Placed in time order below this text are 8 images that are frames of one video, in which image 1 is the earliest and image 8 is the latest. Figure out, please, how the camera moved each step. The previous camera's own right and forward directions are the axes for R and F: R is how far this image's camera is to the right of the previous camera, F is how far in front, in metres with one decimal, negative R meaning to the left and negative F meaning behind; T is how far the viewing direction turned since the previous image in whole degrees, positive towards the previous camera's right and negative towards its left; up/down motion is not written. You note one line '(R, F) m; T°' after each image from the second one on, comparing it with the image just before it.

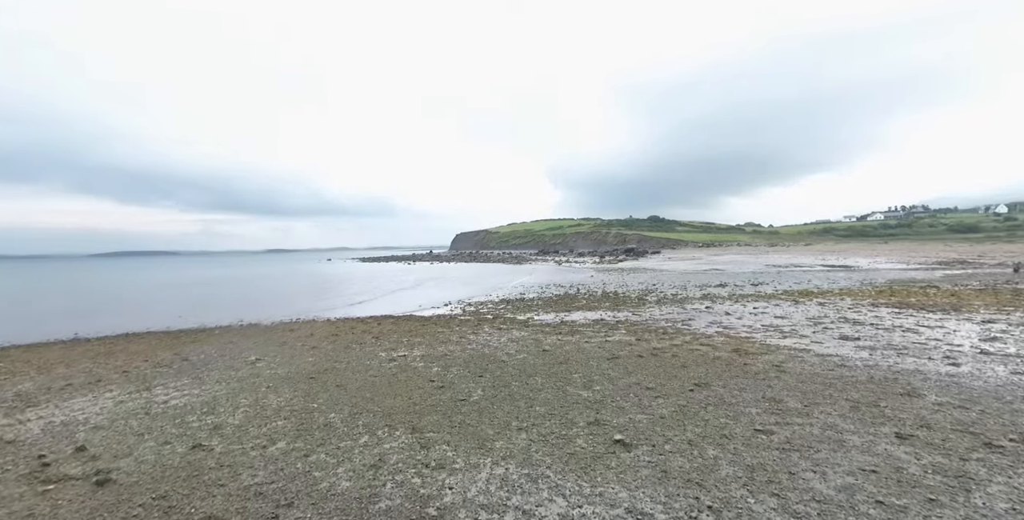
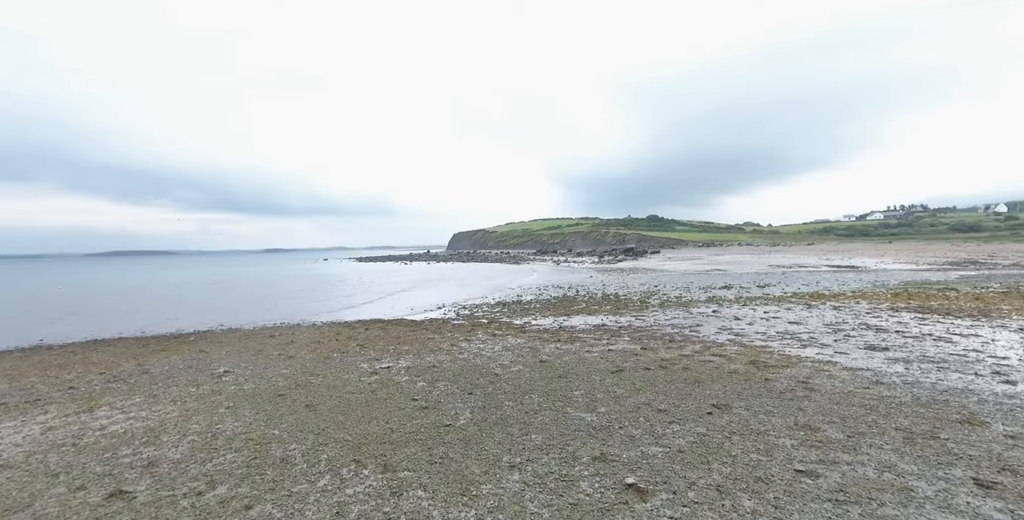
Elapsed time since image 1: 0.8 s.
(+0.1, +1.0) m; 0°
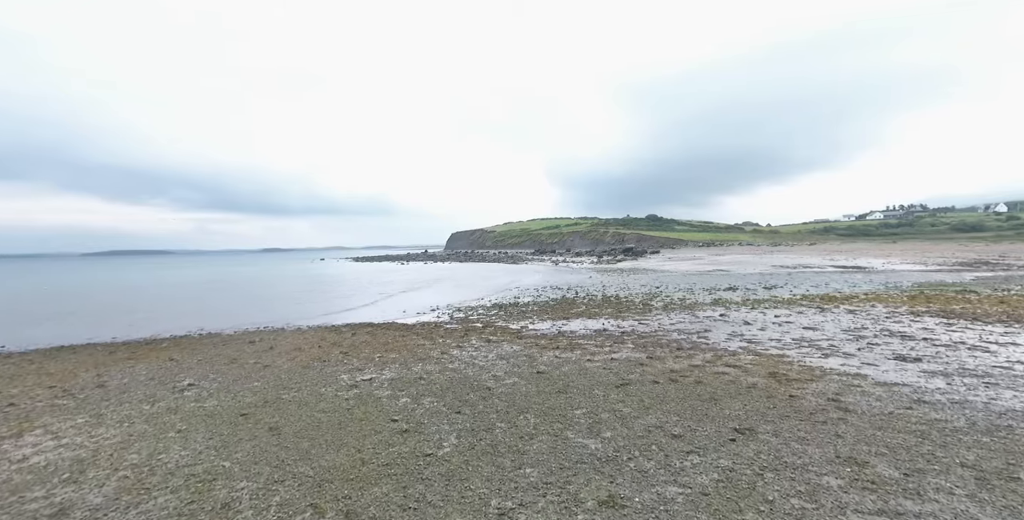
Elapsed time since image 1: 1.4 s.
(+0.1, +0.9) m; 0°
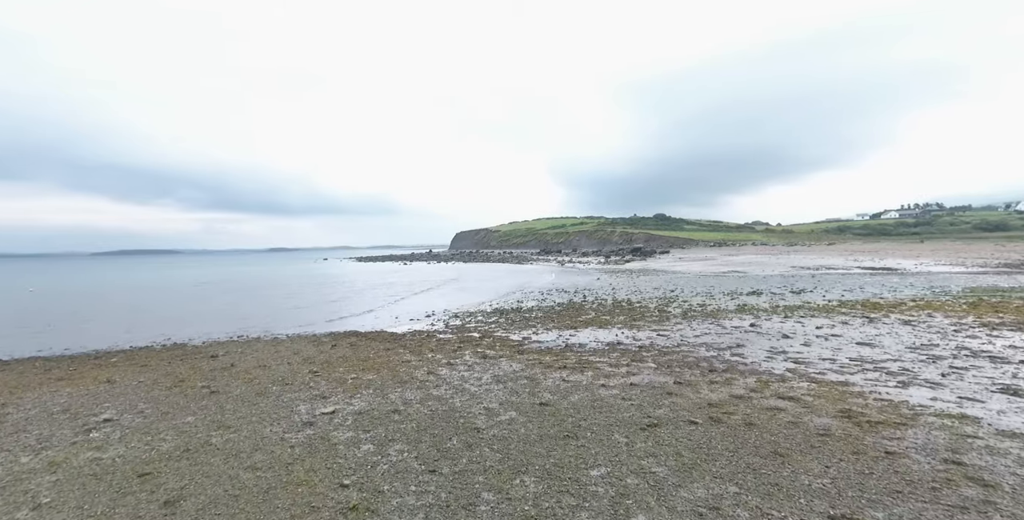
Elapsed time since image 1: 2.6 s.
(+0.2, +1.9) m; -1°
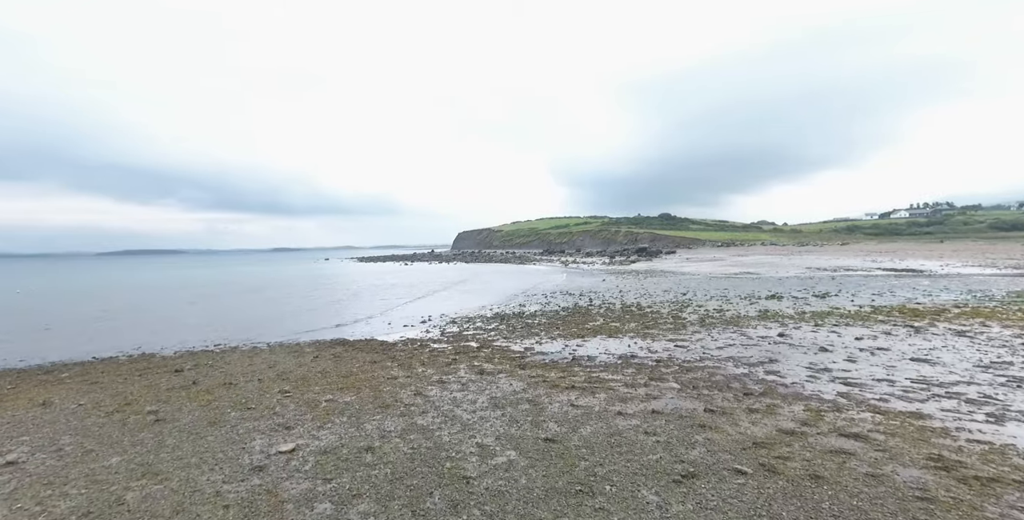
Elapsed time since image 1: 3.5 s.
(+0.1, +1.4) m; 0°
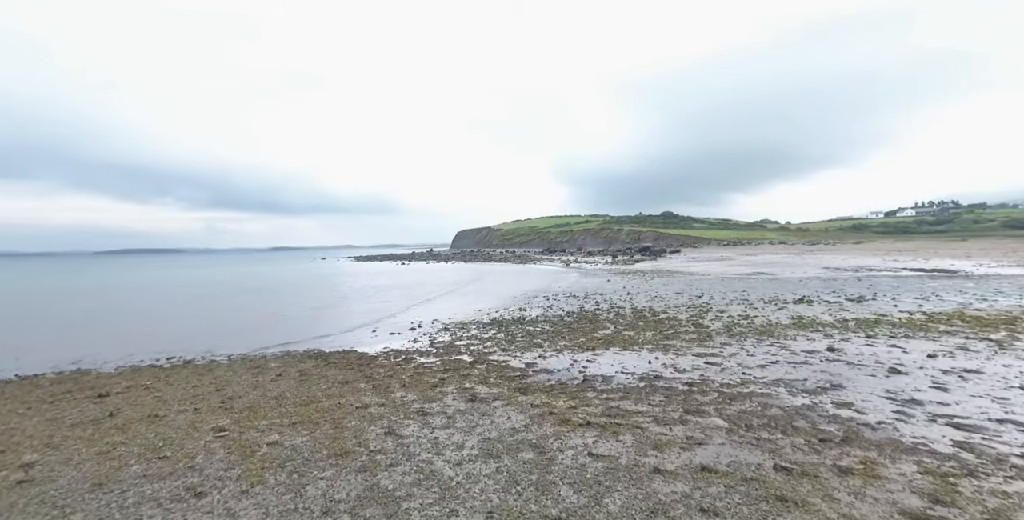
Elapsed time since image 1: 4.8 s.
(0.0, +2.1) m; 0°
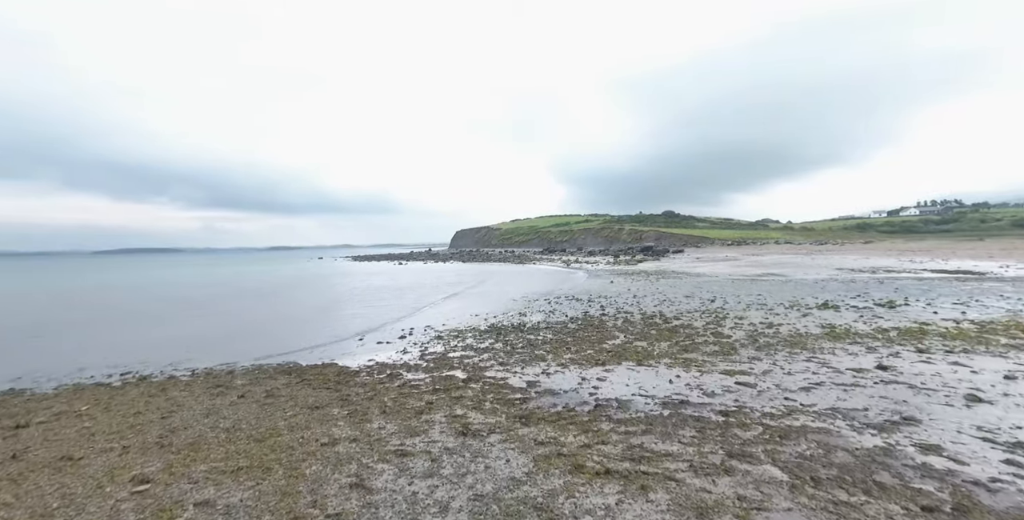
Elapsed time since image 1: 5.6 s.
(0.0, +1.5) m; 0°
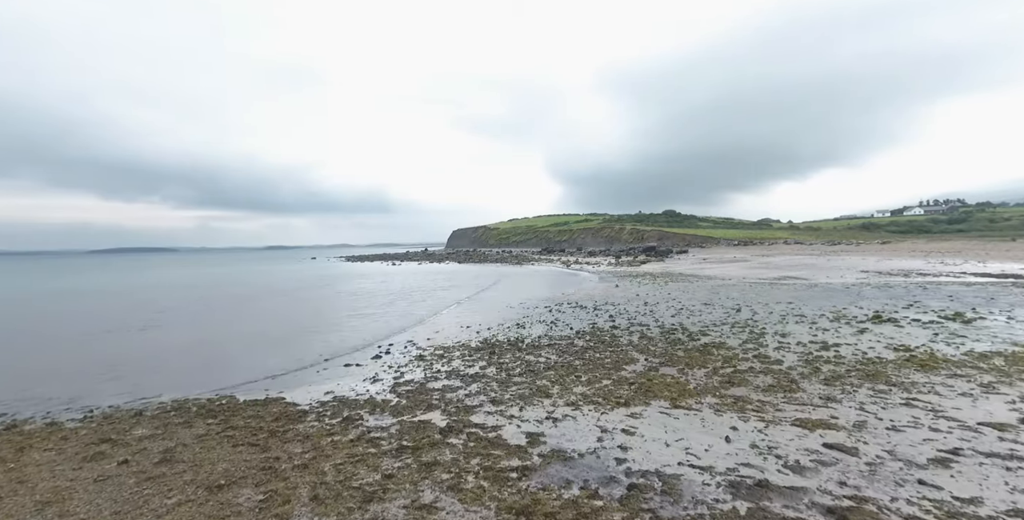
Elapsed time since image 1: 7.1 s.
(+0.1, +2.8) m; 0°
